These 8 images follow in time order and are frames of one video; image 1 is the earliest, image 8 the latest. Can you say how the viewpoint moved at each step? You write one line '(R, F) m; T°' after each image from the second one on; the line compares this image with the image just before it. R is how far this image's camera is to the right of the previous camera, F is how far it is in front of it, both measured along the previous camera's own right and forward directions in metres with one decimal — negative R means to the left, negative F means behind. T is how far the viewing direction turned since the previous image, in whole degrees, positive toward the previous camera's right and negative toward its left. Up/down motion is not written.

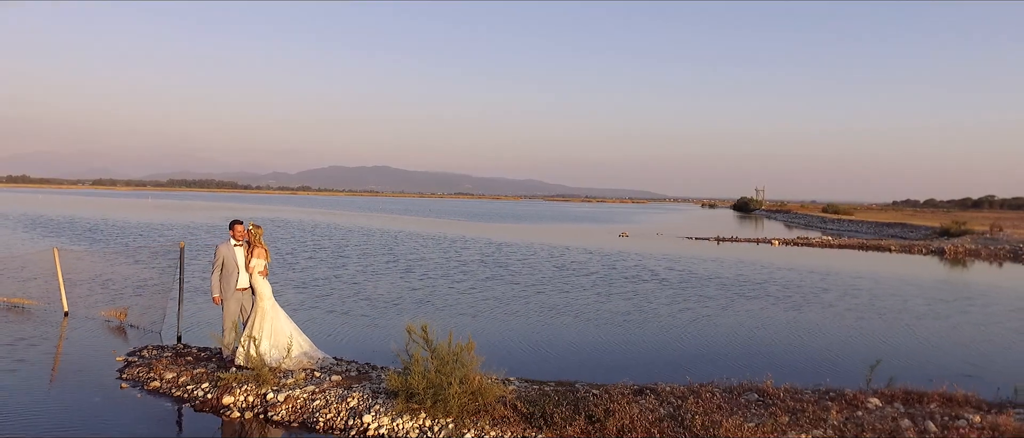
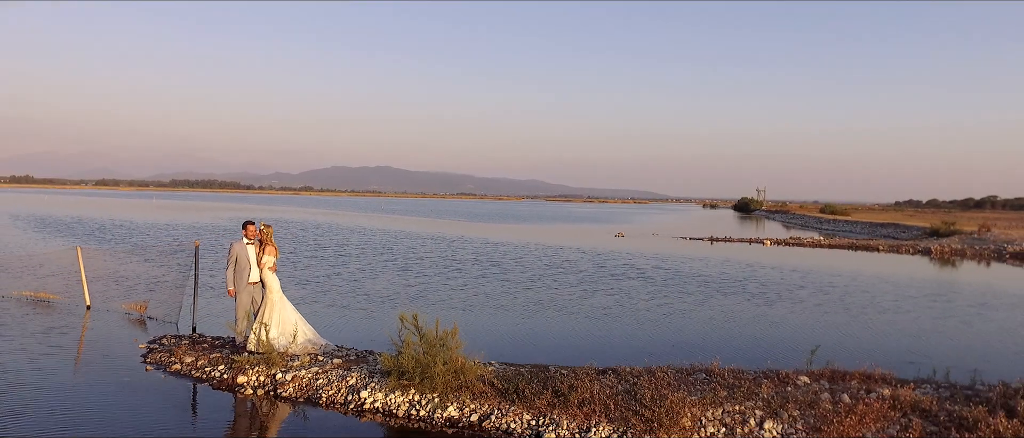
(+0.3, -1.2) m; 0°
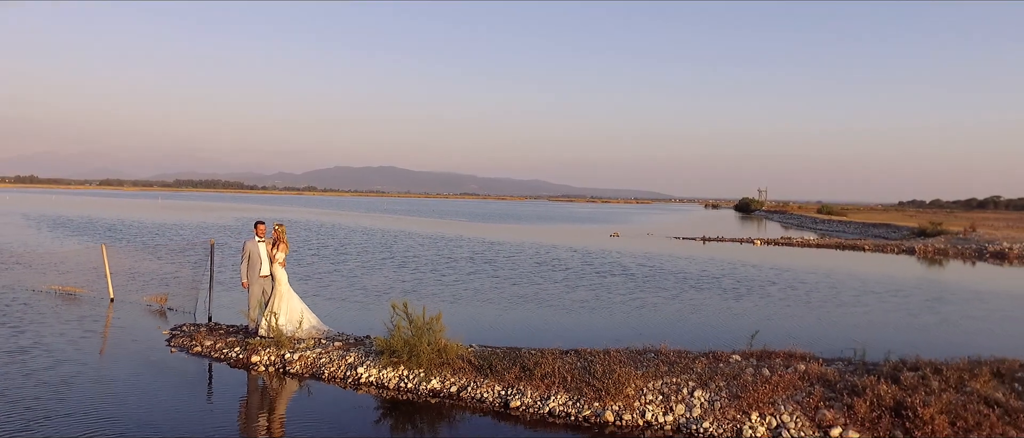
(+0.5, -1.5) m; 0°
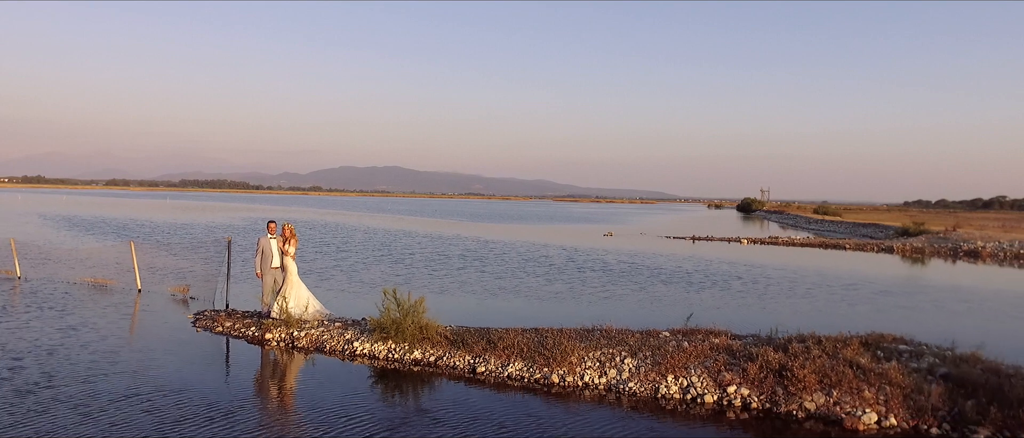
(+0.7, -2.2) m; 0°
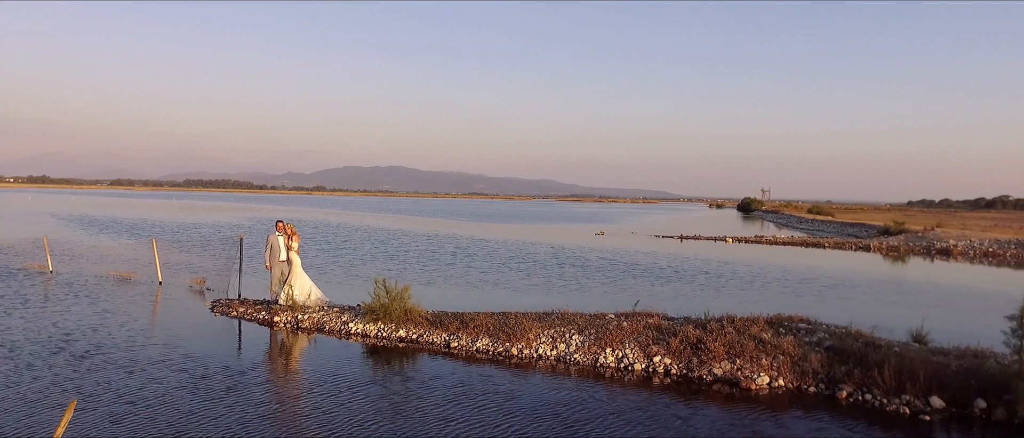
(+0.8, -2.3) m; 0°
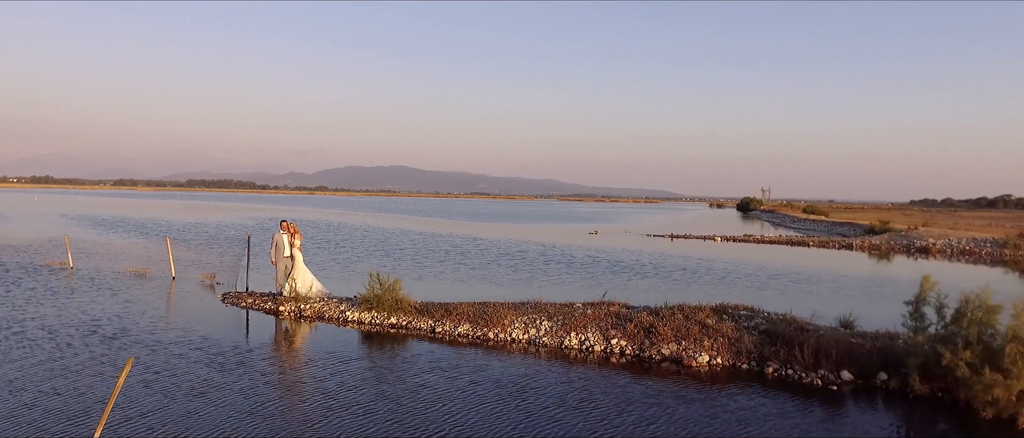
(+0.6, -1.8) m; 0°
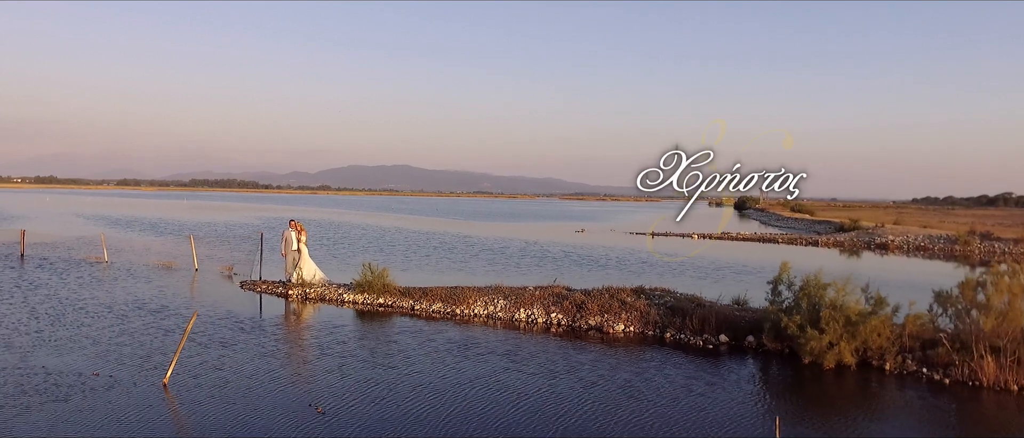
(+1.2, -3.8) m; 0°
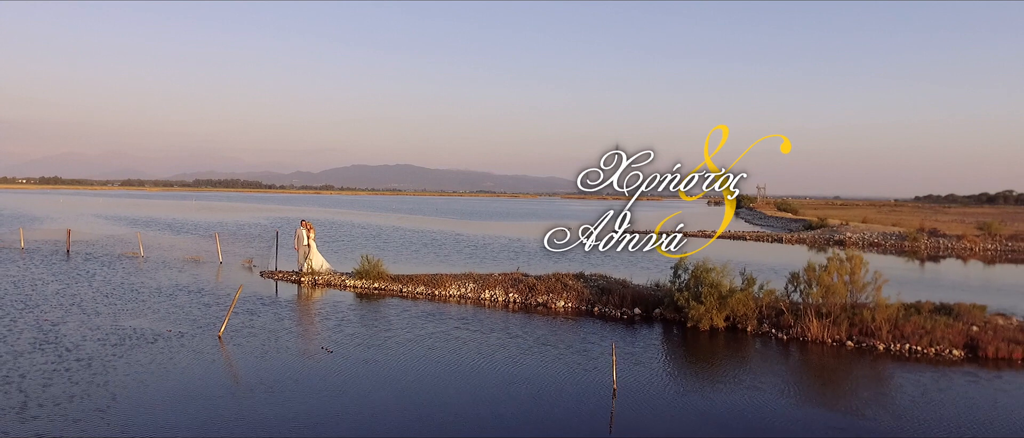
(+1.3, -4.8) m; 0°
